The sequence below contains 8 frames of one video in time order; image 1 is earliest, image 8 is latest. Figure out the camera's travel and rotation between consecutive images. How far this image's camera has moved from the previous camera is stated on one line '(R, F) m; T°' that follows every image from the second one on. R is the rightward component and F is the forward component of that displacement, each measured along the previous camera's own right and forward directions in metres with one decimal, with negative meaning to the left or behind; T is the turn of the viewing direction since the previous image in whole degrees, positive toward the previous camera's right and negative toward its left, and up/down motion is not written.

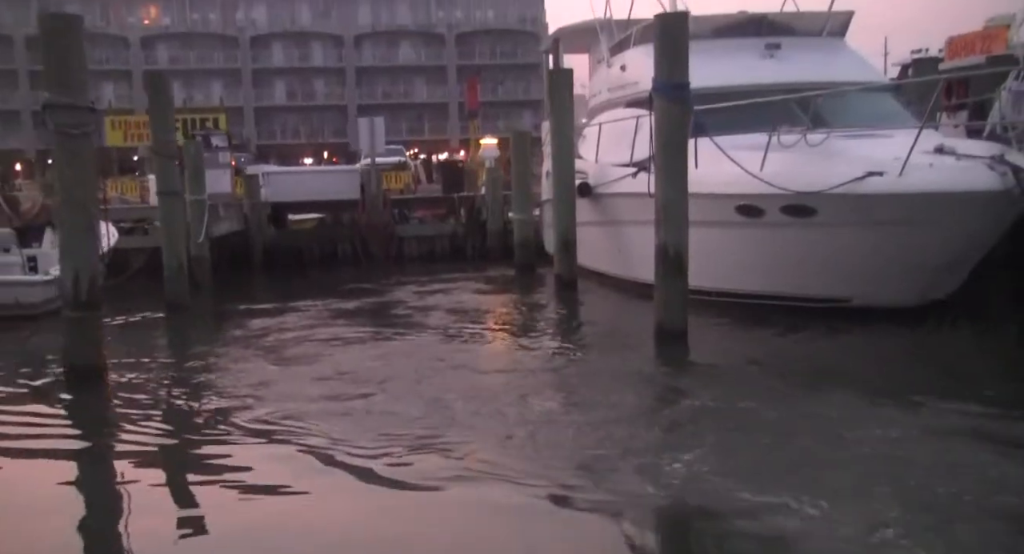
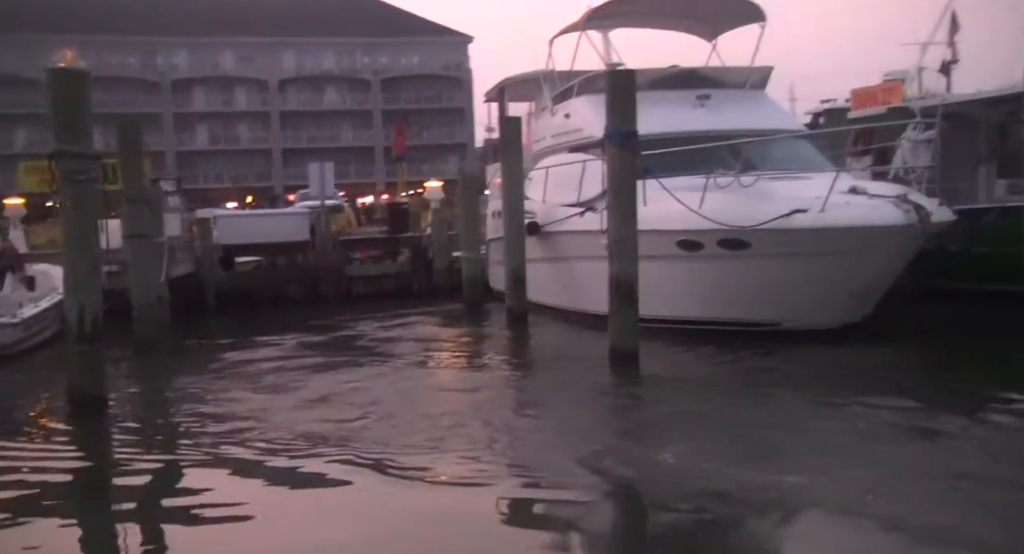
(-0.4, -0.9) m; +4°
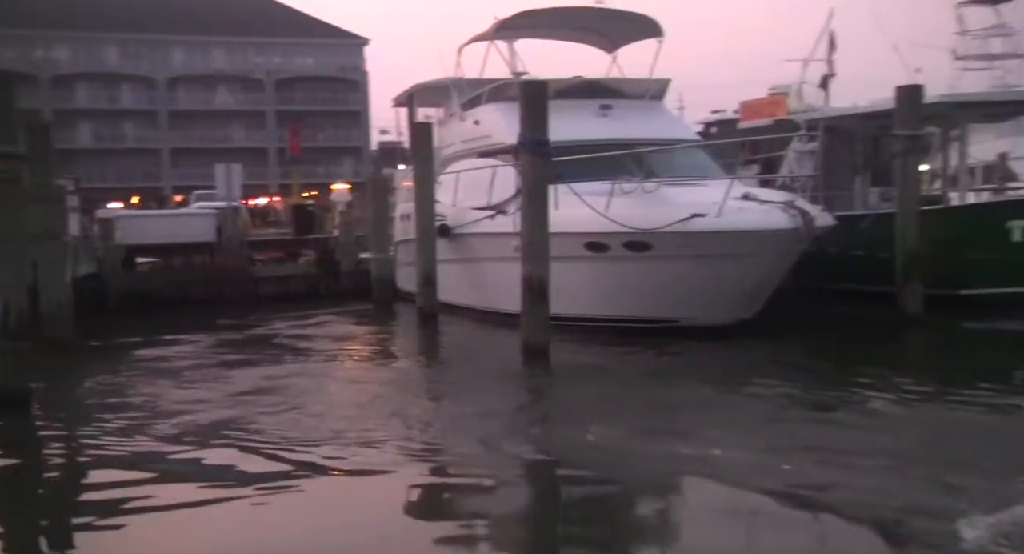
(-0.2, -0.5) m; +6°
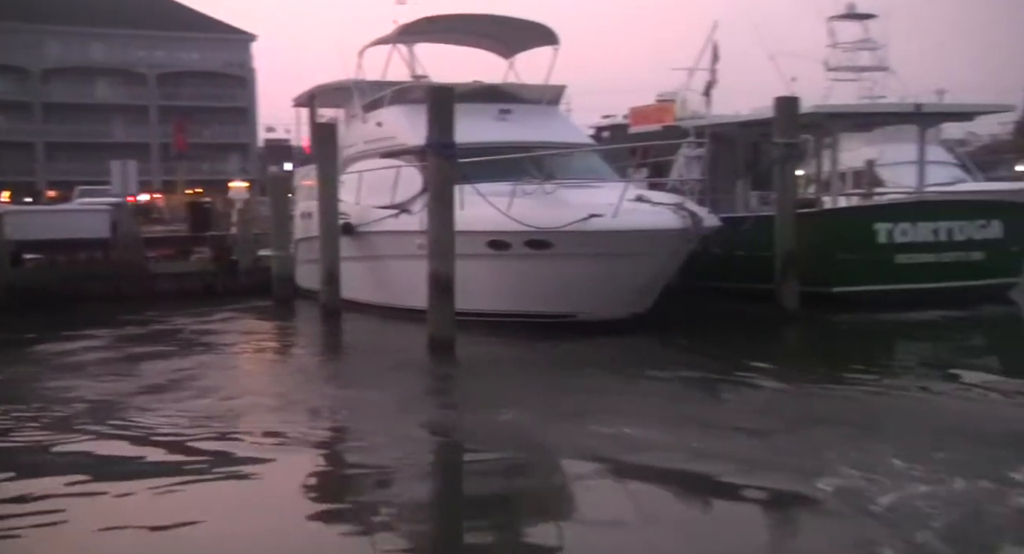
(-0.2, -0.4) m; +6°
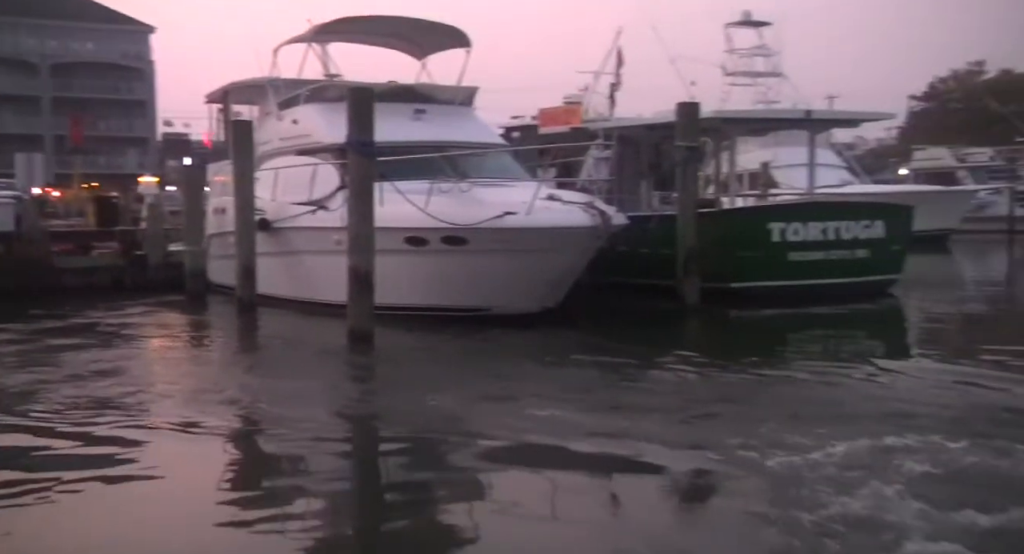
(-0.1, -0.4) m; +5°
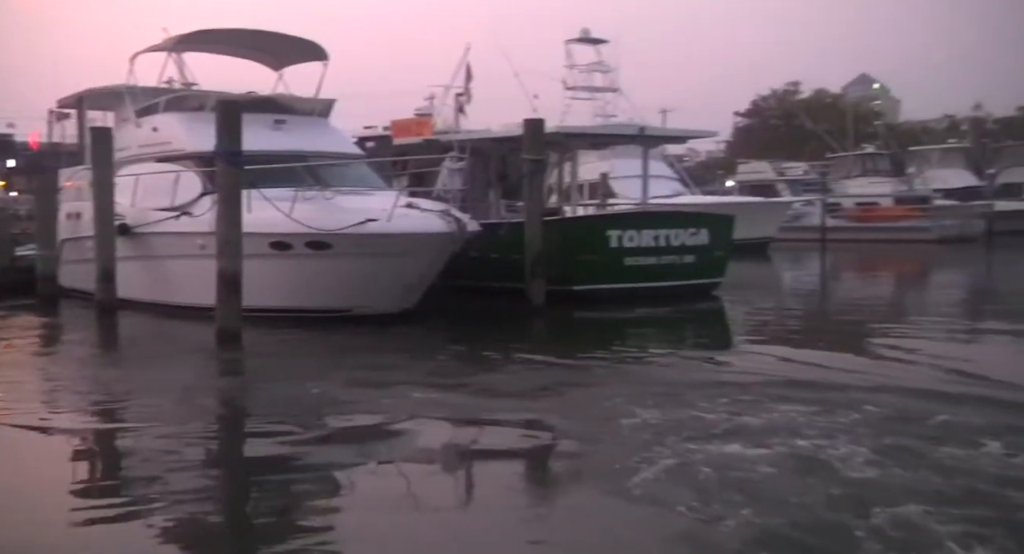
(-0.2, -0.8) m; +8°
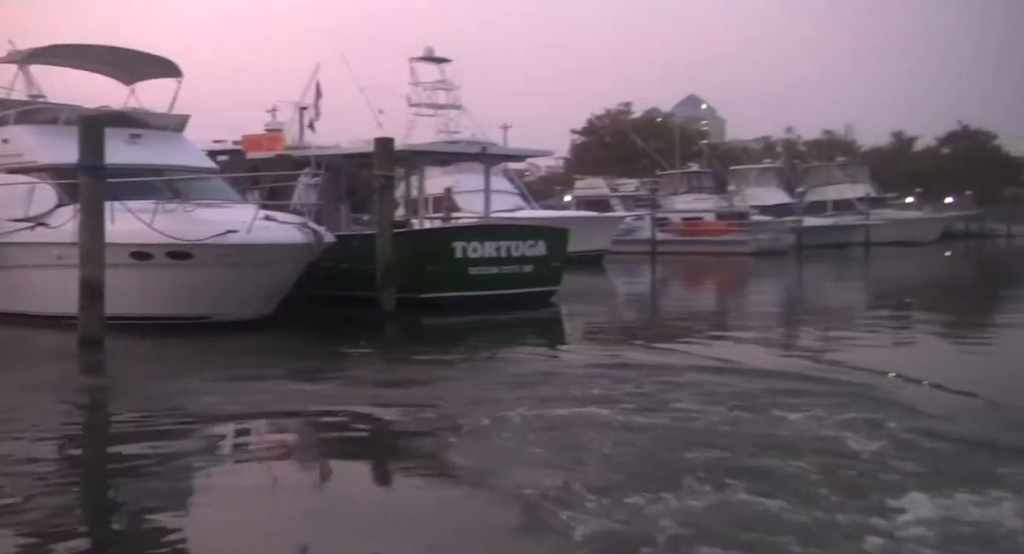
(-0.1, -0.9) m; +8°
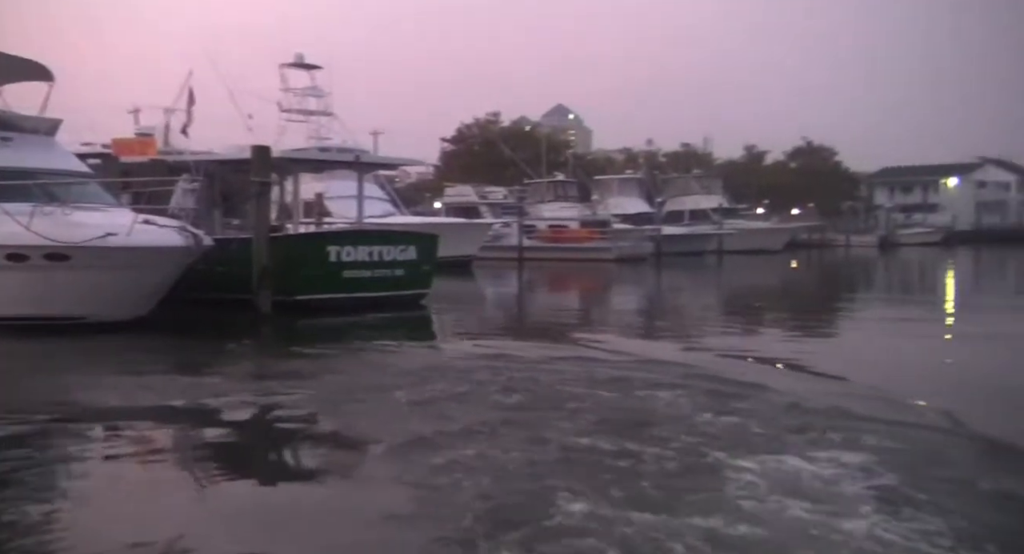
(-0.1, -0.7) m; +7°
